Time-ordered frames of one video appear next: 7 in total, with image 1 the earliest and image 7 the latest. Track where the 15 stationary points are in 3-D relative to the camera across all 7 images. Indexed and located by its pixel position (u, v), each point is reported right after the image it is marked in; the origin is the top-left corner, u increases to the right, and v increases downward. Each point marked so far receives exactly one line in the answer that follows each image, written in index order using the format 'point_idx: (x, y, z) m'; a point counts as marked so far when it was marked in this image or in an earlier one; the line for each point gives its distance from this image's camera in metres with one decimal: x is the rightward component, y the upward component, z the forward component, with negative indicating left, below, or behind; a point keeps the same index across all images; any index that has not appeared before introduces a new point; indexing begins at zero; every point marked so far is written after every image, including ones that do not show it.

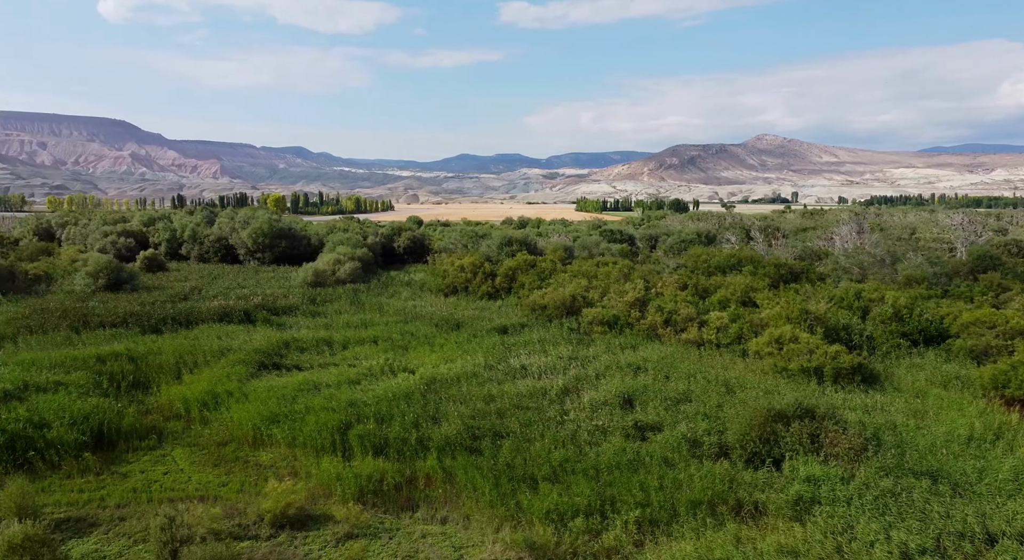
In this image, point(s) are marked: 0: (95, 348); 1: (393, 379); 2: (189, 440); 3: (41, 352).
0: (-7.3, -1.2, +13.8) m
1: (-1.7, -1.3, +10.8) m
2: (-3.6, -1.8, +8.8) m
3: (-8.0, -1.2, +13.2) m
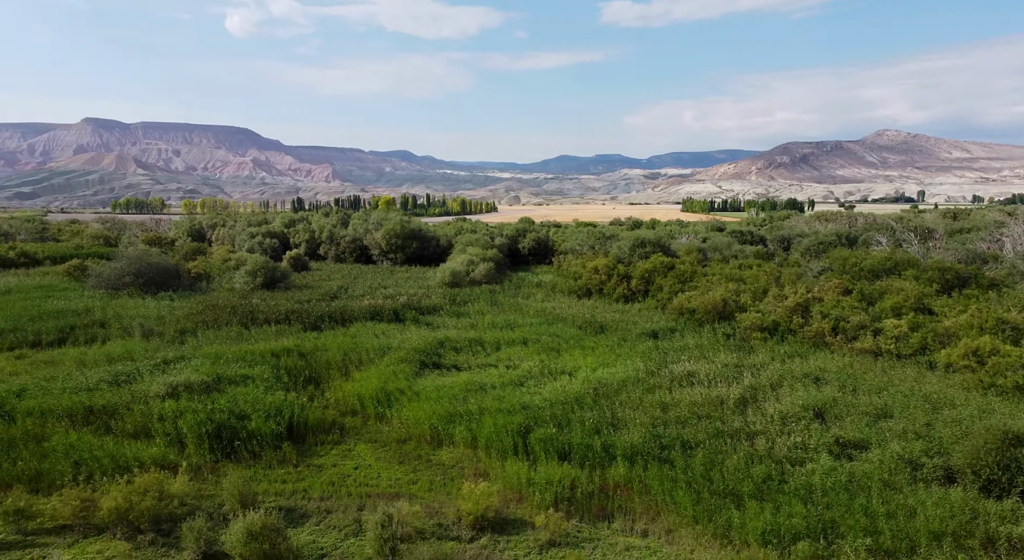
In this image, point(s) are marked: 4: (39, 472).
0: (-4.5, -1.2, +14.5) m
1: (+0.6, -1.4, +10.7) m
2: (-1.6, -1.8, +9.1) m
3: (-5.3, -1.2, +14.1) m
4: (-4.8, -2.0, +8.0) m
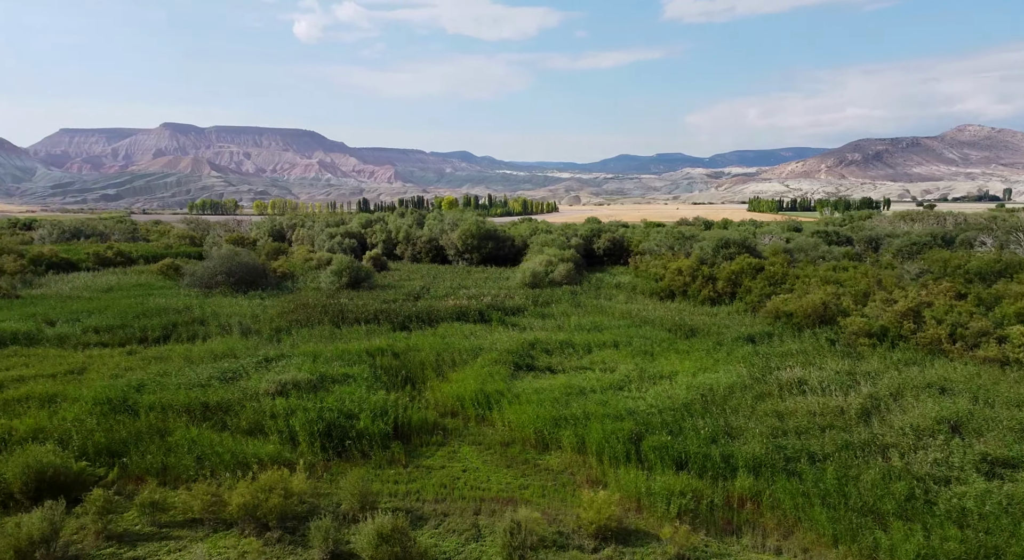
0: (-2.8, -1.2, +14.7) m
1: (+2.0, -1.4, +10.5) m
2: (-0.4, -1.8, +9.0) m
3: (-3.6, -1.2, +14.4) m
4: (-3.7, -2.0, +8.2) m
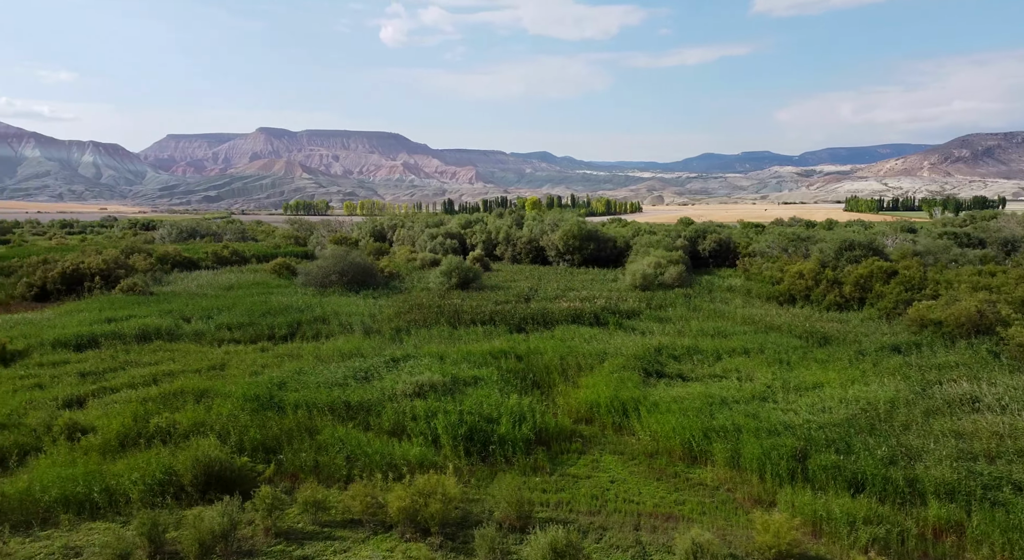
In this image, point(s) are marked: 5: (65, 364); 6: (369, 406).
0: (-0.5, -1.2, +14.8) m
1: (+3.7, -1.5, +10.0) m
2: (+1.2, -1.9, +8.8) m
3: (-1.3, -1.2, +14.5) m
4: (-2.1, -2.0, +8.4) m
5: (-8.4, -1.6, +14.7) m
6: (-1.8, -1.6, +10.0) m
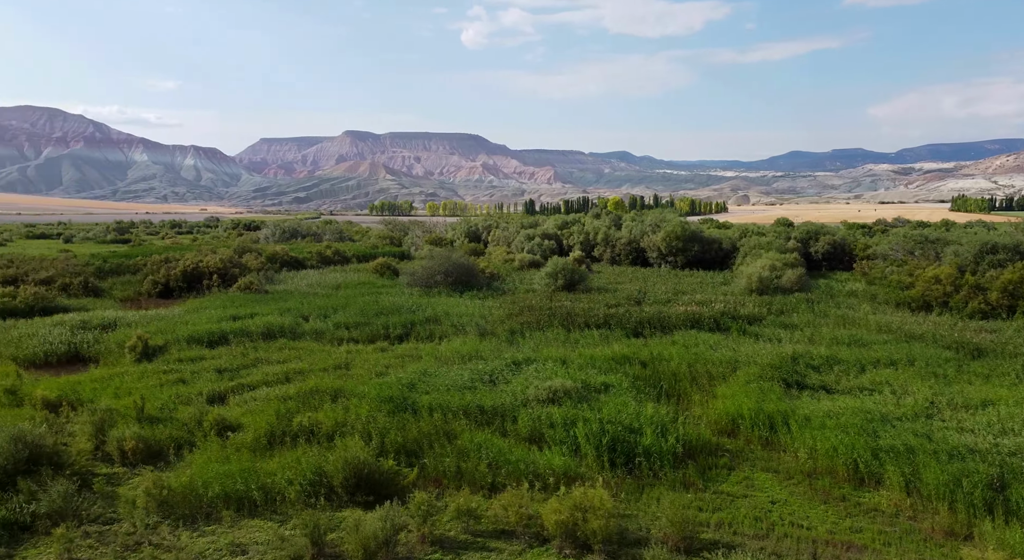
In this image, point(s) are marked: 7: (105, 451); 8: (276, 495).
0: (+1.8, -1.3, +14.4) m
1: (+5.4, -1.6, +9.2) m
2: (+2.8, -1.9, +8.3) m
3: (+0.9, -1.3, +14.2) m
4: (-0.6, -2.0, +8.3) m
5: (-6.1, -1.5, +15.2) m
6: (-0.1, -1.7, +9.8) m
7: (-4.9, -2.1, +9.5) m
8: (-2.4, -2.2, +7.9) m
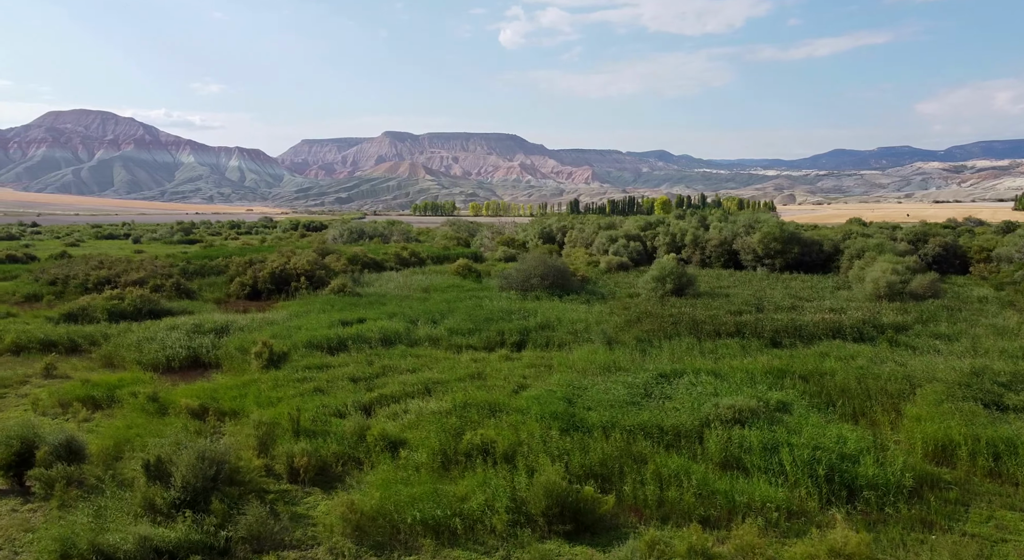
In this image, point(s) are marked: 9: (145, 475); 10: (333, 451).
0: (+4.2, -1.4, +13.5) m
1: (+7.5, -1.7, +8.1) m
2: (+4.8, -2.1, +7.4) m
3: (+3.4, -1.4, +13.4) m
4: (+1.5, -2.1, +7.6) m
5: (-3.6, -1.7, +14.9) m
6: (+2.0, -1.8, +9.1) m
7: (-2.8, -2.2, +9.1) m
8: (-0.4, -2.3, +7.4) m
9: (-3.8, -2.0, +8.1) m
10: (-2.1, -2.0, +9.2) m
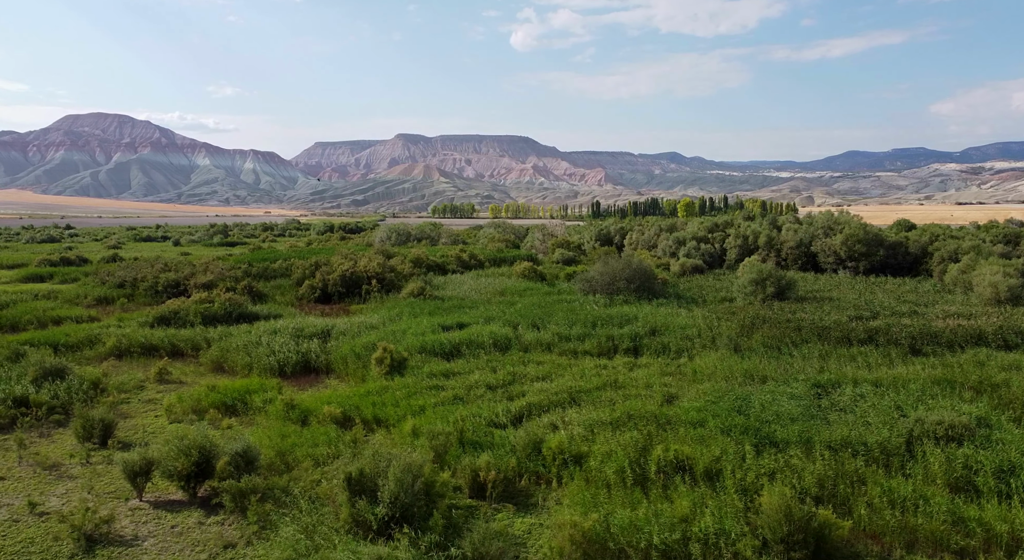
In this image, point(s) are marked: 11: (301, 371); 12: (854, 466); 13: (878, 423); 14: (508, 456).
0: (+6.6, -1.5, +12.9) m
1: (+9.7, -1.8, +7.3) m
2: (+6.9, -2.2, +6.7) m
3: (+5.7, -1.5, +12.8) m
4: (+3.6, -2.2, +7.1) m
5: (-1.1, -1.7, +14.6) m
6: (+4.2, -1.9, +8.6) m
7: (-0.6, -2.3, +8.8) m
8: (+1.7, -2.4, +7.0) m
9: (-1.7, -2.1, +7.8) m
10: (+0.1, -2.1, +8.9) m
11: (-4.6, -2.0, +17.0) m
12: (+3.6, -2.0, +8.0) m
13: (+4.4, -1.7, +9.2) m
14: (0.0, -2.1, +9.1) m
